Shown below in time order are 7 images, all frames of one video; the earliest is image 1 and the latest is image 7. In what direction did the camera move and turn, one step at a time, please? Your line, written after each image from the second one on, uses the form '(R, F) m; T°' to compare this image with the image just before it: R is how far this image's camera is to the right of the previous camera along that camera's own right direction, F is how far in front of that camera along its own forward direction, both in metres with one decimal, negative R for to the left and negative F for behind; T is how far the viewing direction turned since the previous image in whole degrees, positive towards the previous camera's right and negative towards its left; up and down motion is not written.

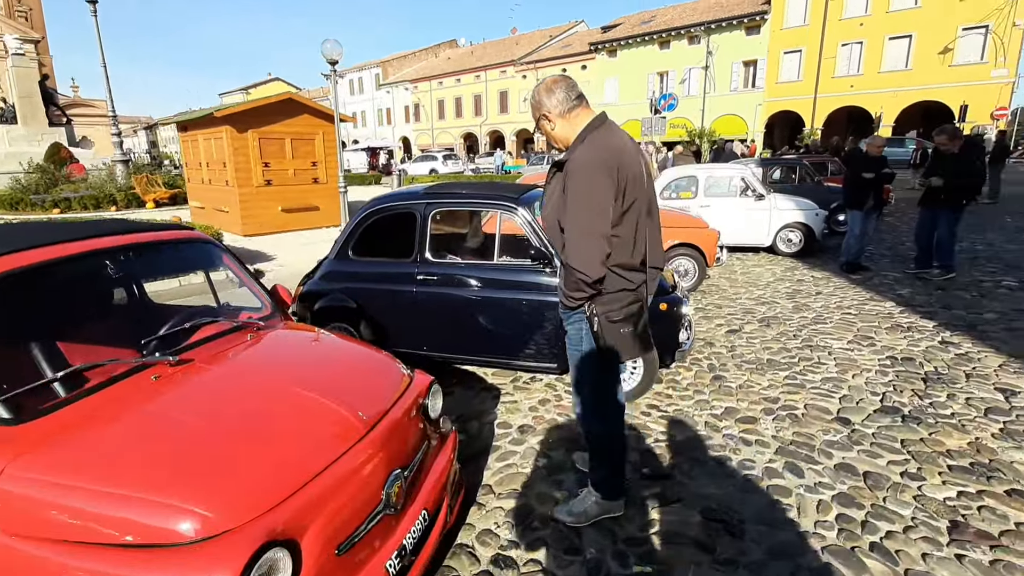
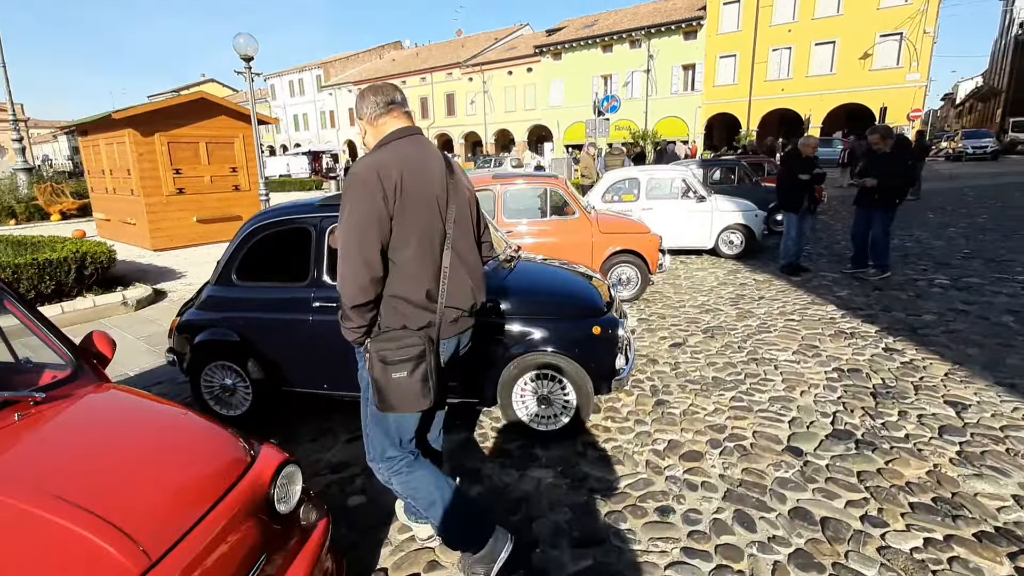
(+0.3, +0.5) m; +5°
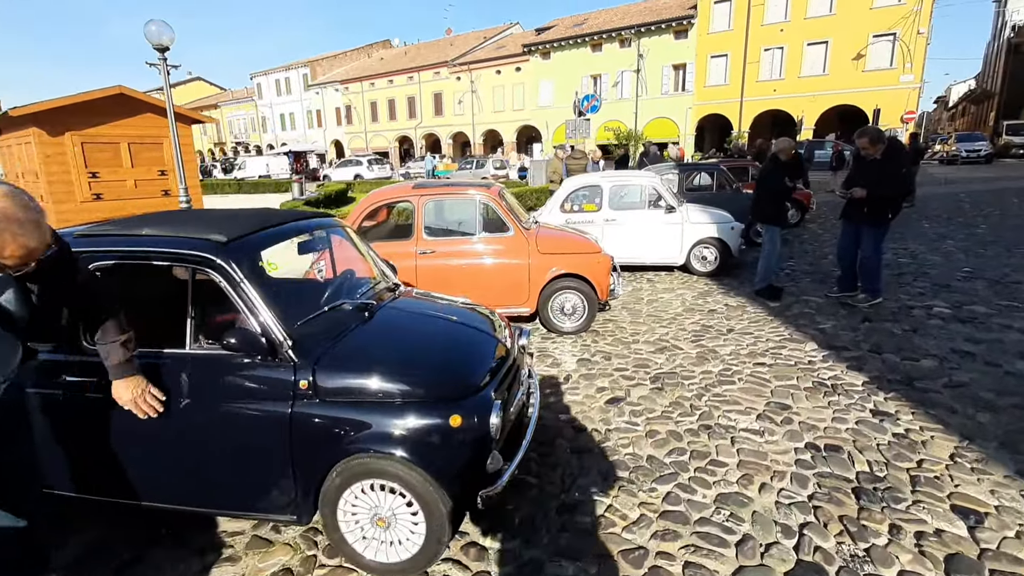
(+0.8, +1.1) m; 0°
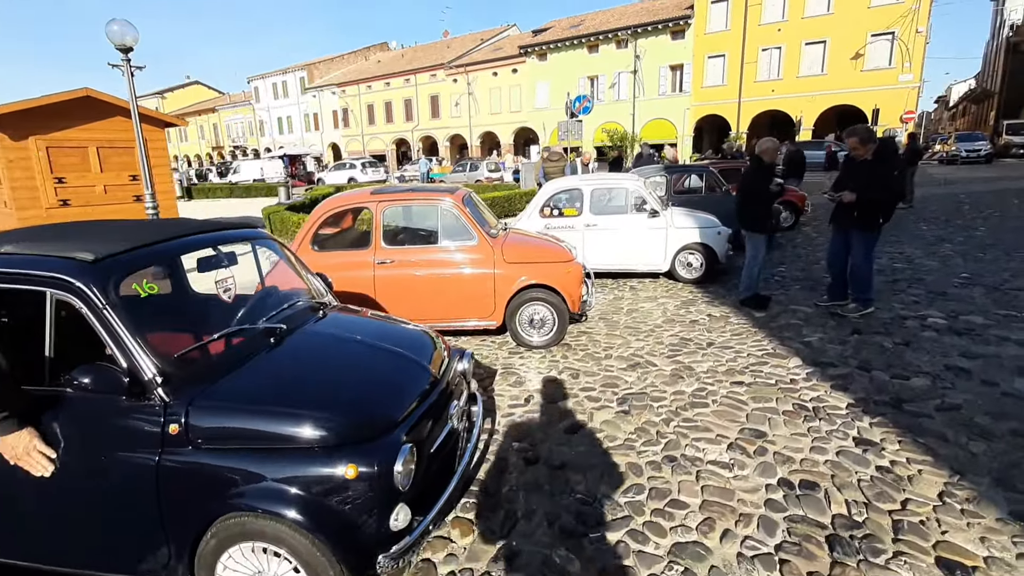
(+0.4, +0.4) m; 0°
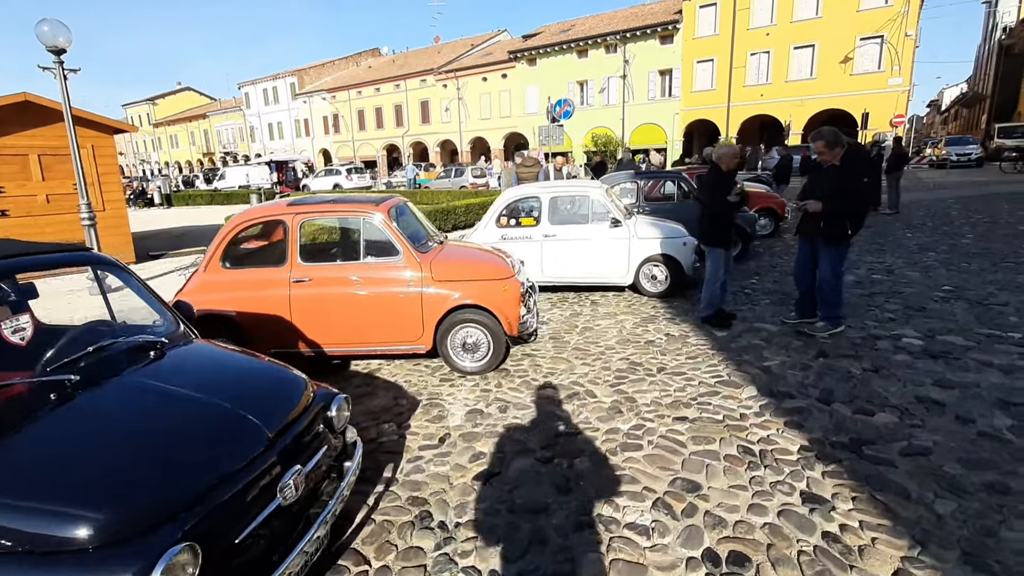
(+0.7, +0.5) m; 0°
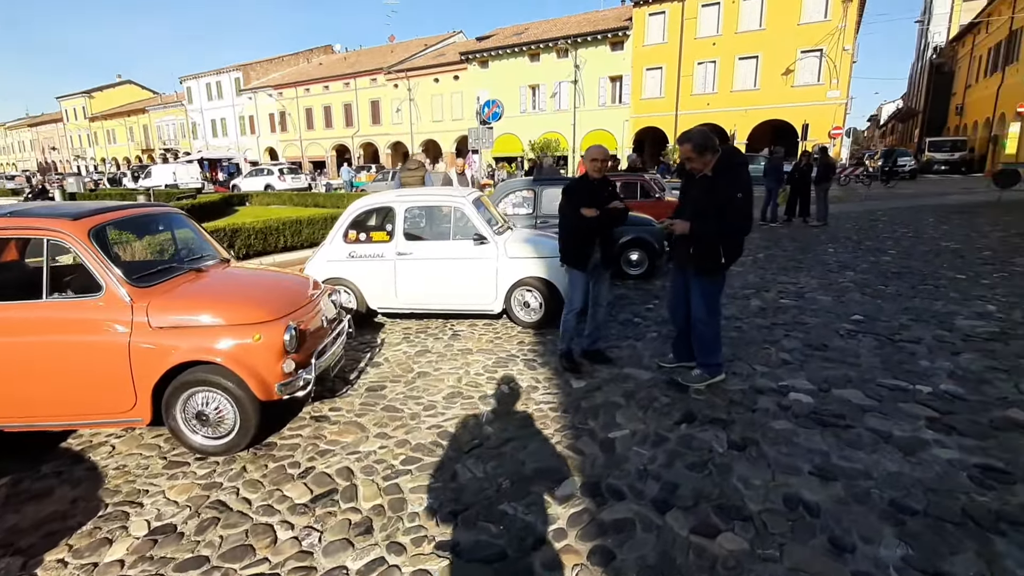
(+1.5, +1.2) m; +4°
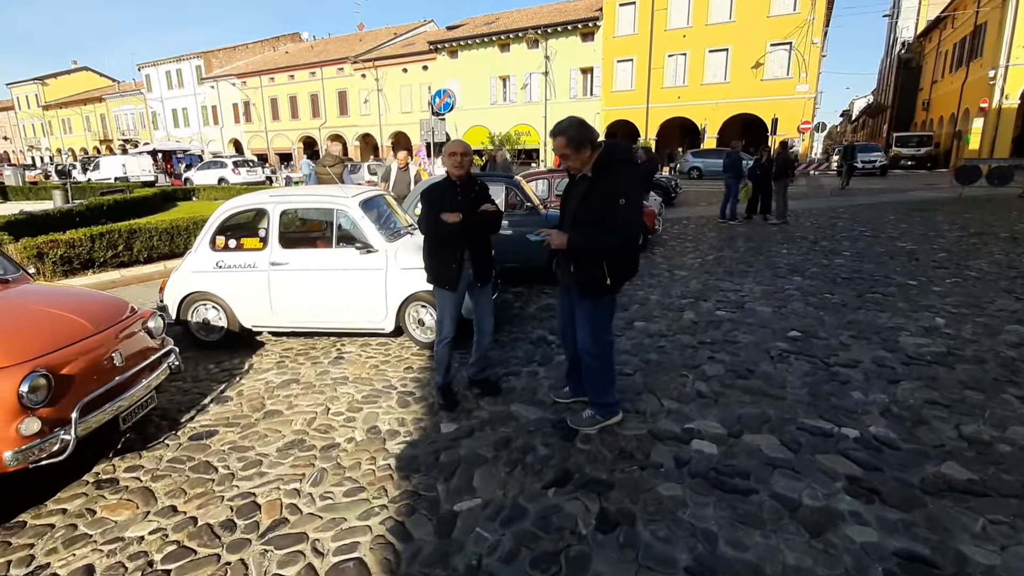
(+0.9, +0.8) m; +2°
